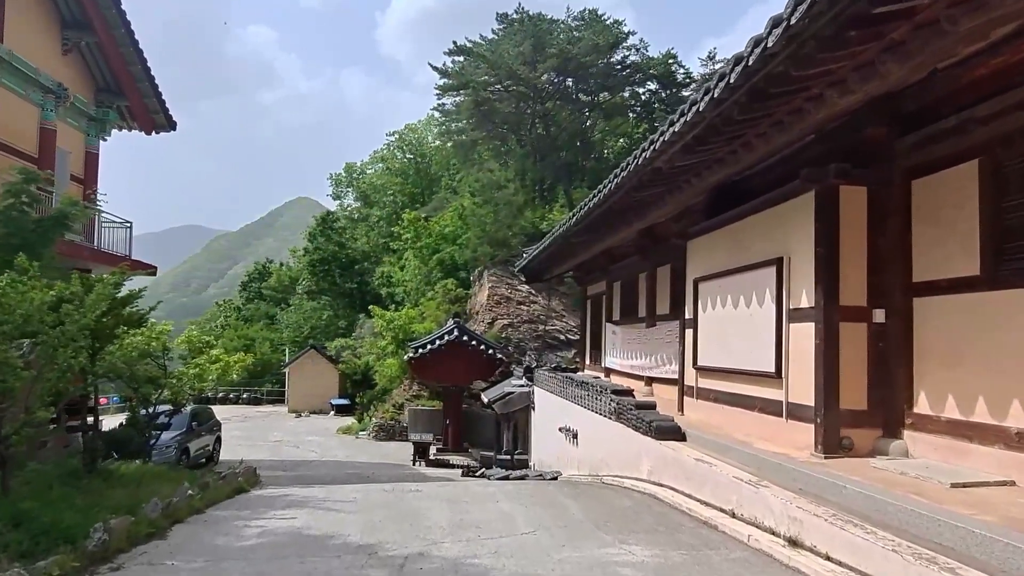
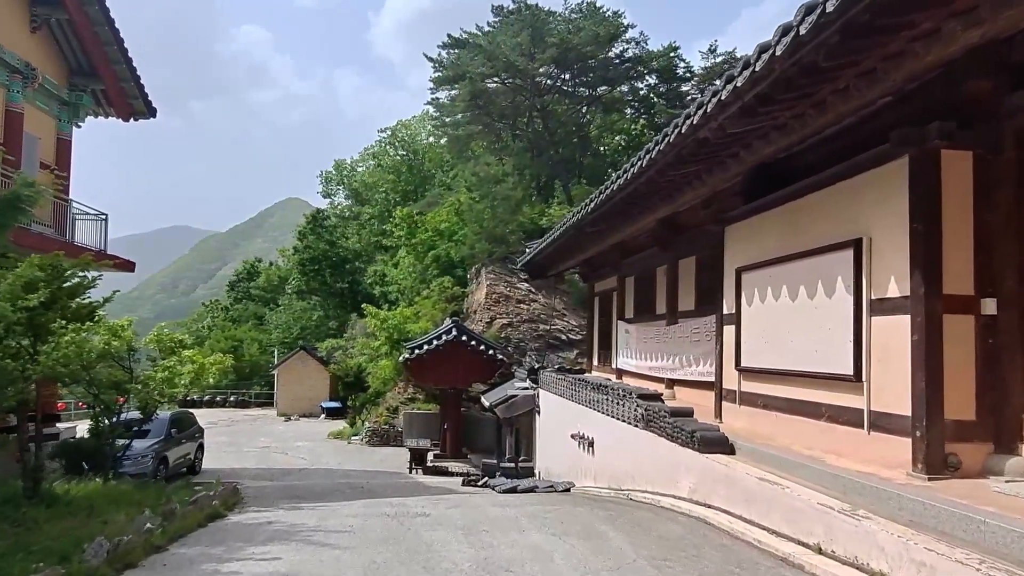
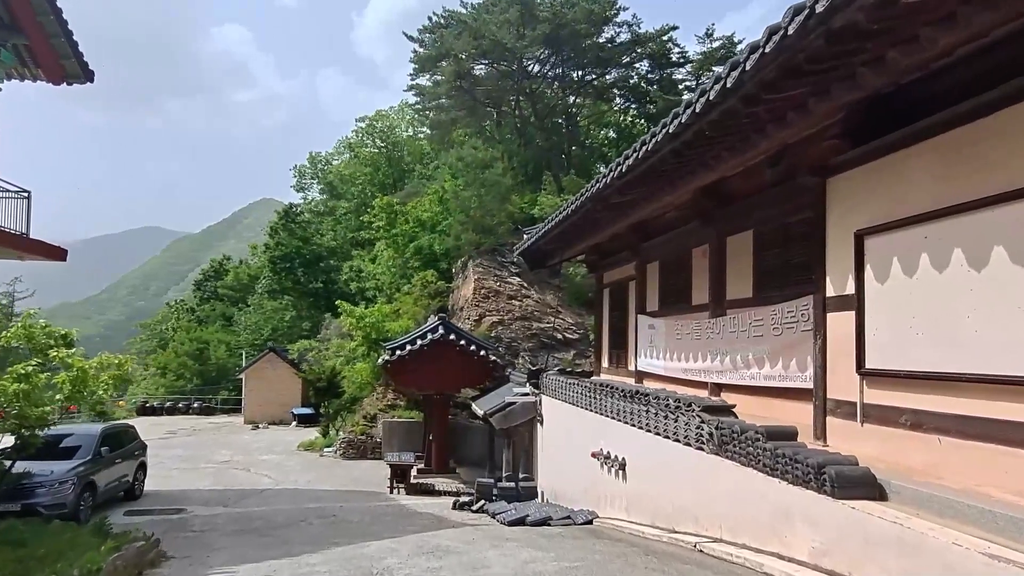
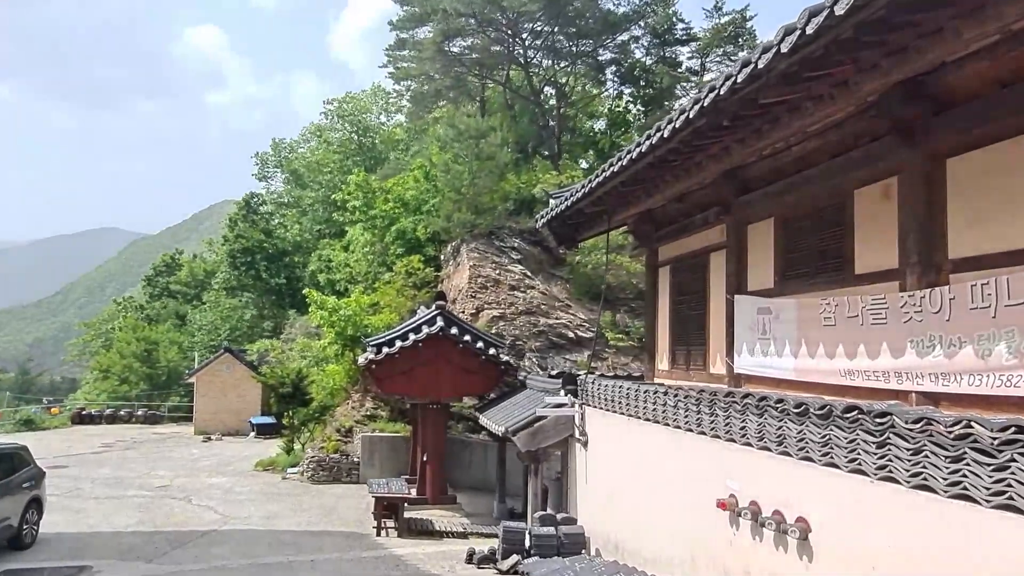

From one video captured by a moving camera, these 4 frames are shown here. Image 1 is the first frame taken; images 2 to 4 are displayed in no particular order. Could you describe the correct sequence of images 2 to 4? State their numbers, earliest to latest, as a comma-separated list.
2, 3, 4
